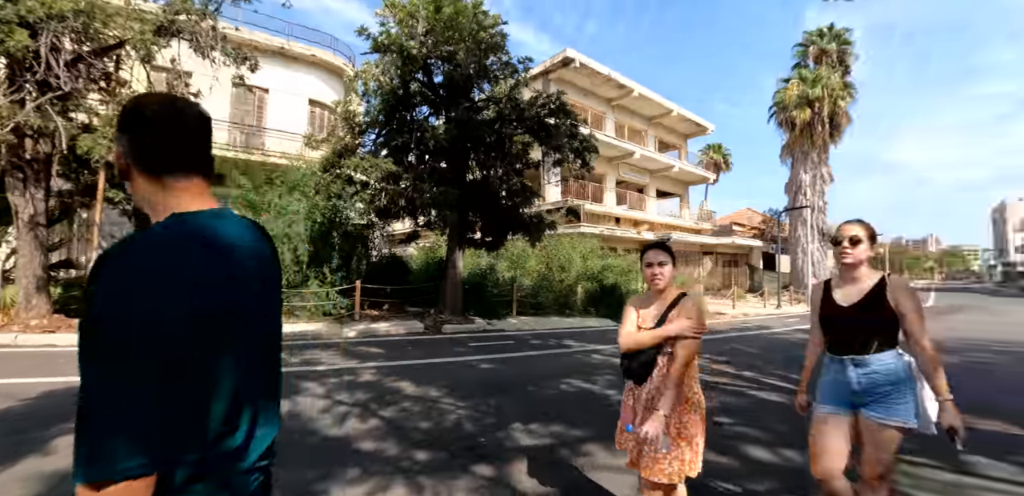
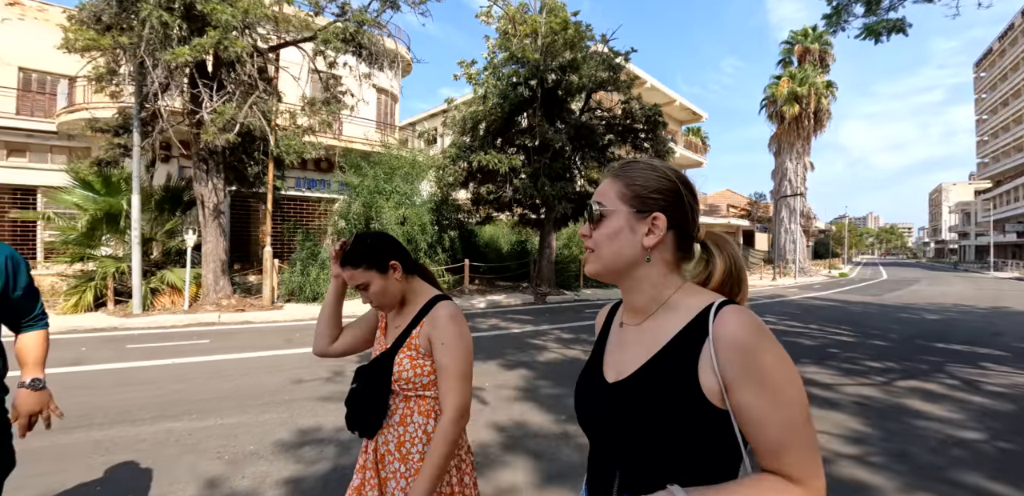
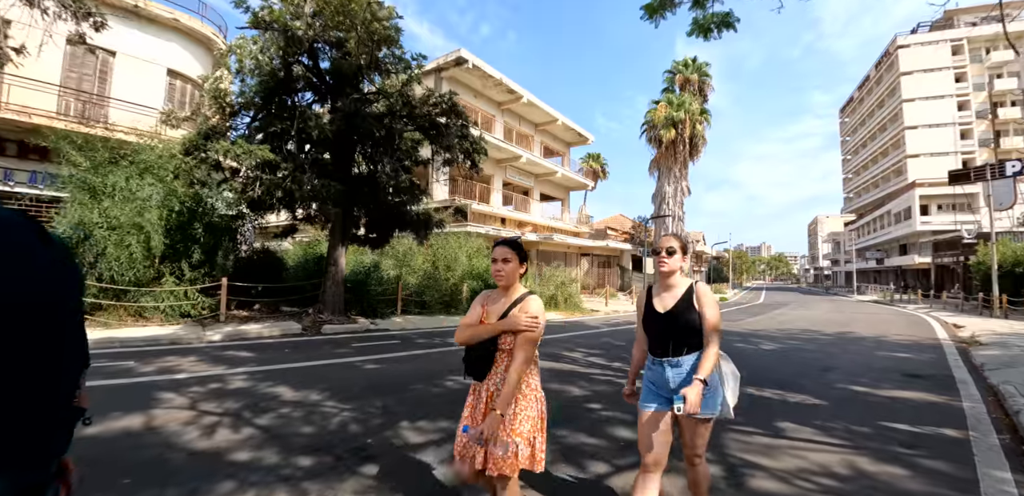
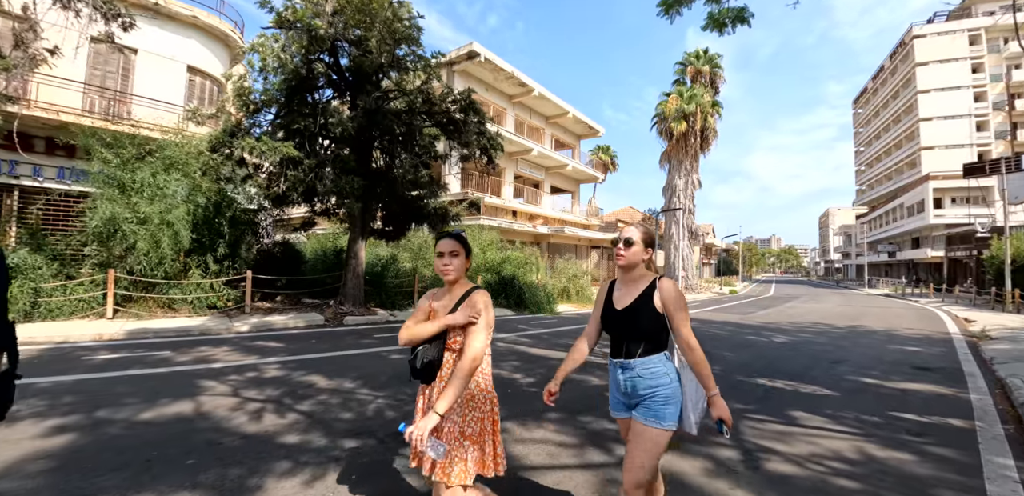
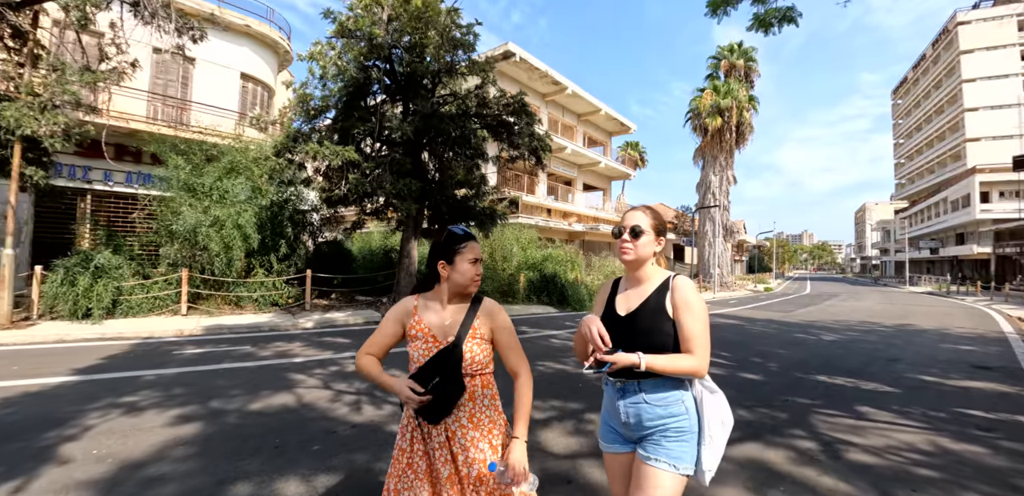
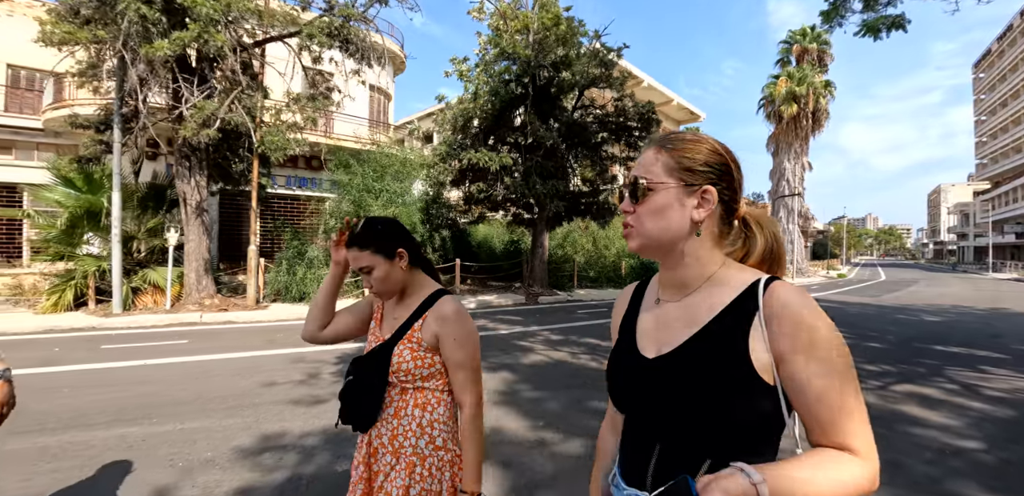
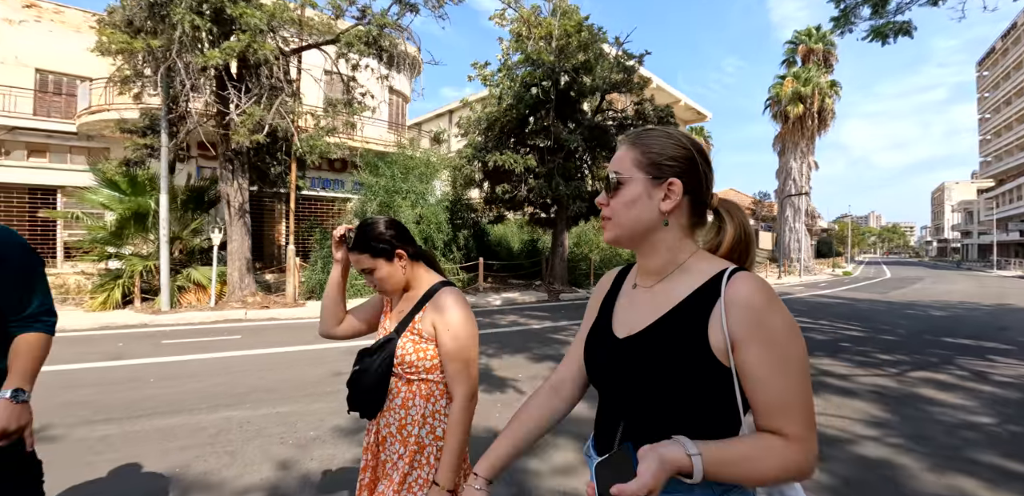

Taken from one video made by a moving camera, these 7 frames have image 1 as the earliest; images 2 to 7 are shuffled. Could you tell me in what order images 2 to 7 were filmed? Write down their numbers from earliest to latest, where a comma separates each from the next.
3, 4, 5, 6, 2, 7
